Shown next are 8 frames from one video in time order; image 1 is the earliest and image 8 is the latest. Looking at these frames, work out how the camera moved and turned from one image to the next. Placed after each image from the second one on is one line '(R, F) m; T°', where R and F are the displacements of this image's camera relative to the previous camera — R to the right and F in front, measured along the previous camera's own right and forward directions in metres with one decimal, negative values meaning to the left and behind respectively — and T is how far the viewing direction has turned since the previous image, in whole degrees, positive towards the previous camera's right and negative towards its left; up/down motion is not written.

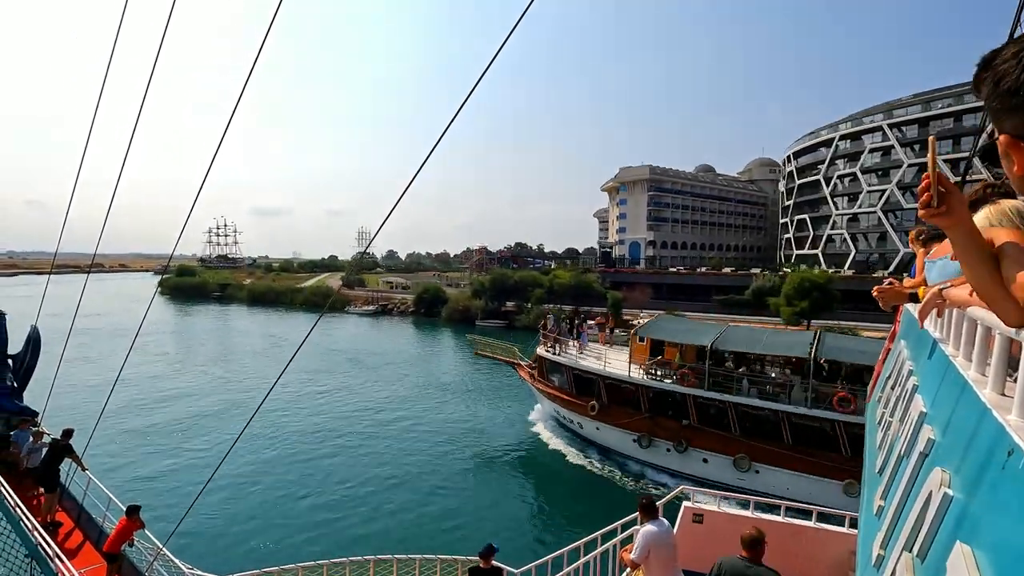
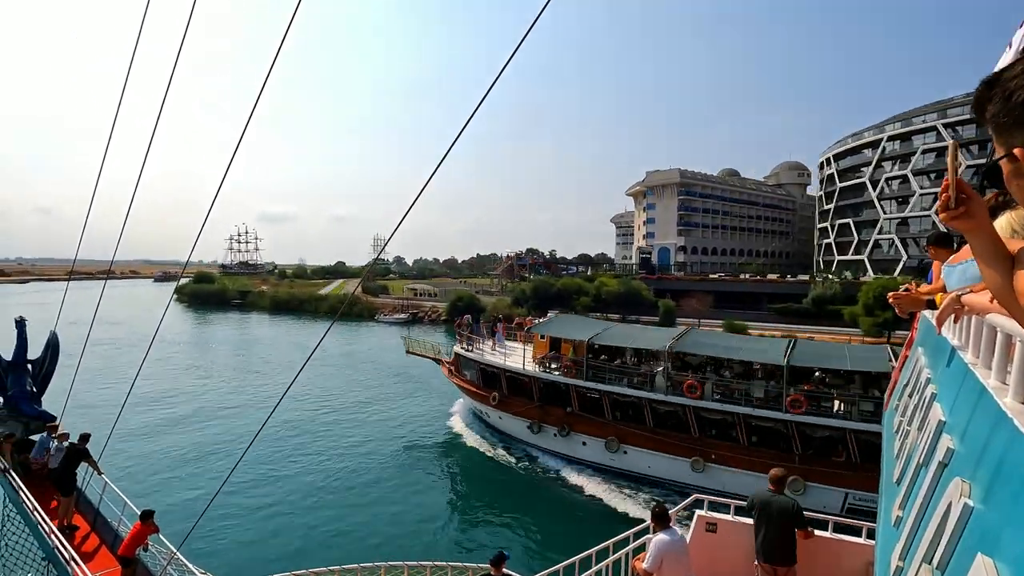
(0.0, 0.0) m; -1°
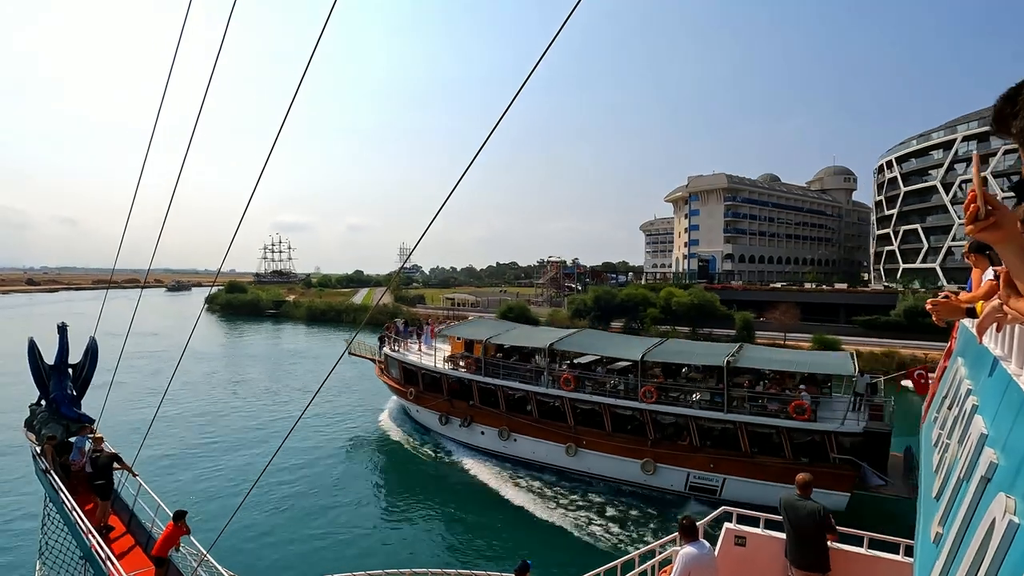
(0.0, 0.0) m; -3°
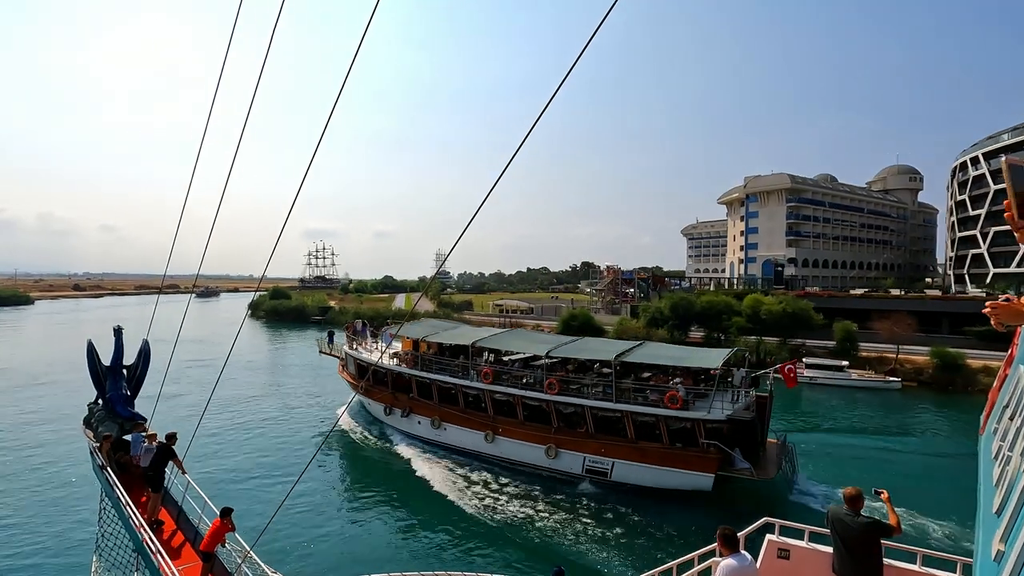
(-0.5, +0.3) m; -4°
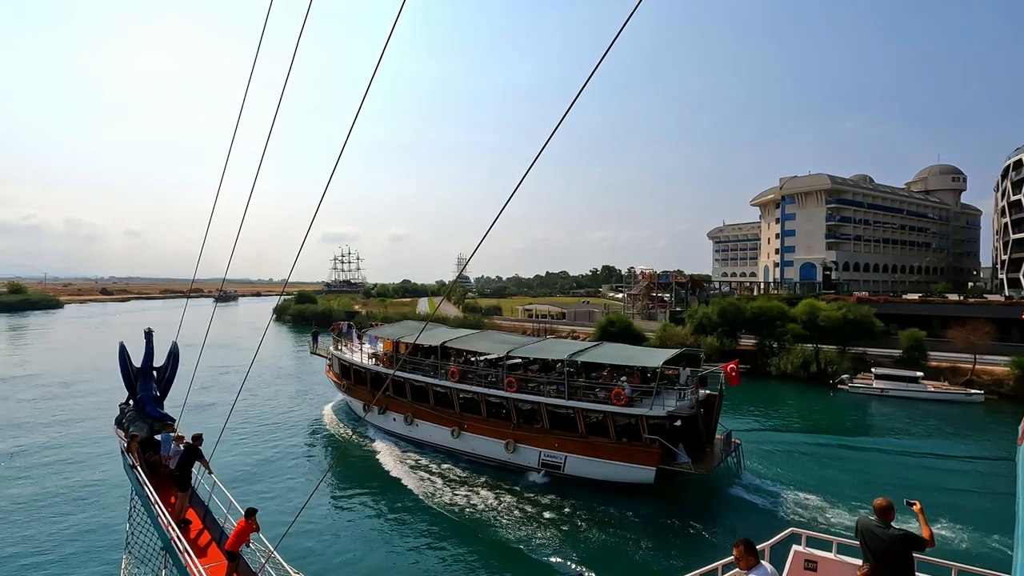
(-0.8, +0.9) m; -2°
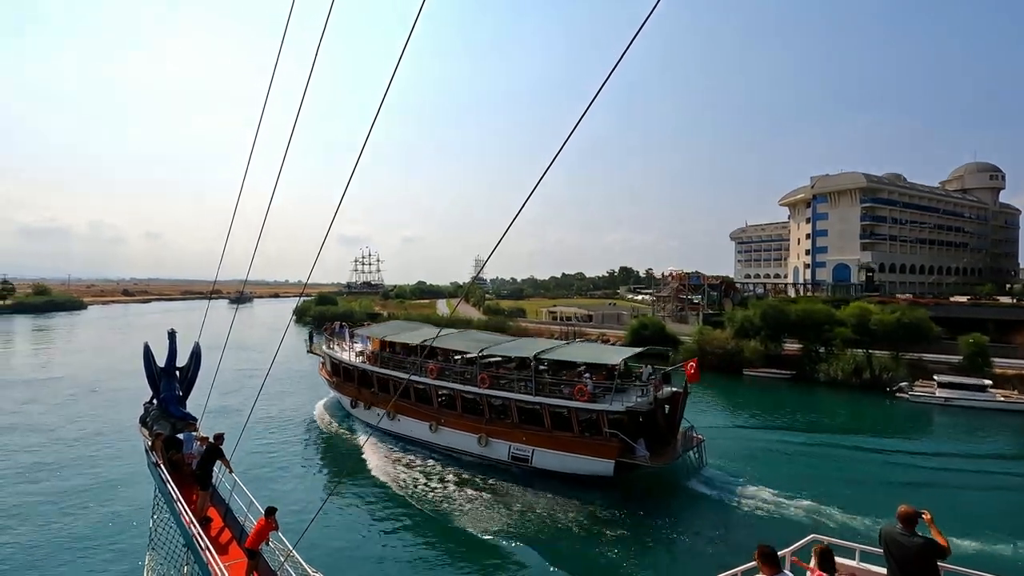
(-0.6, +0.7) m; -2°
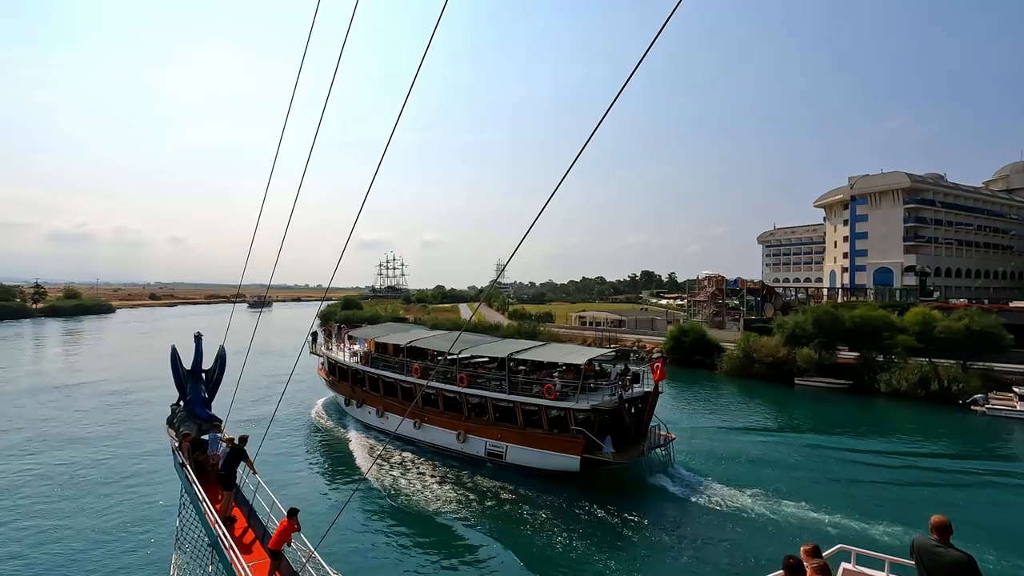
(-0.8, +0.7) m; -2°
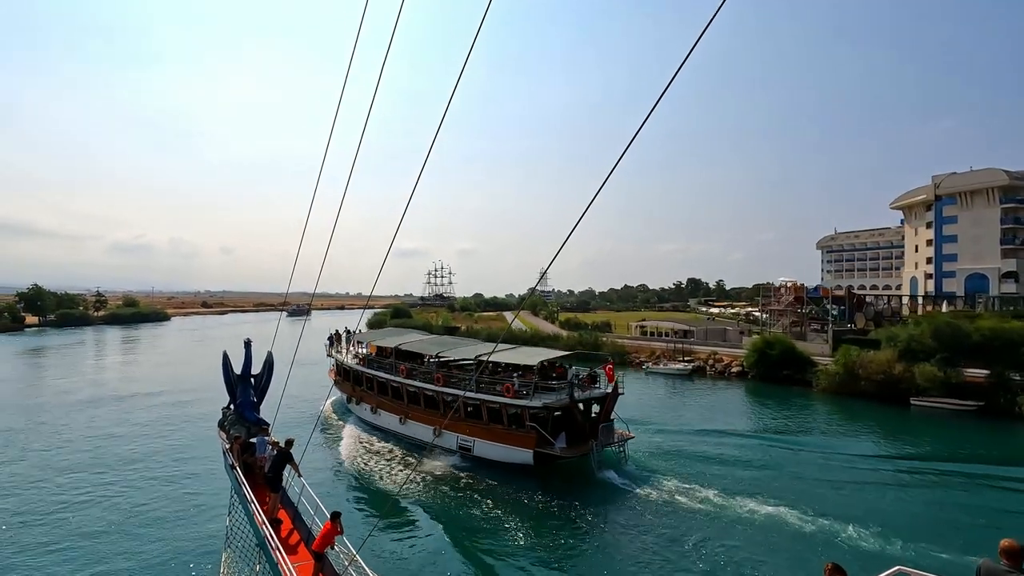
(-1.4, +1.4) m; -4°
